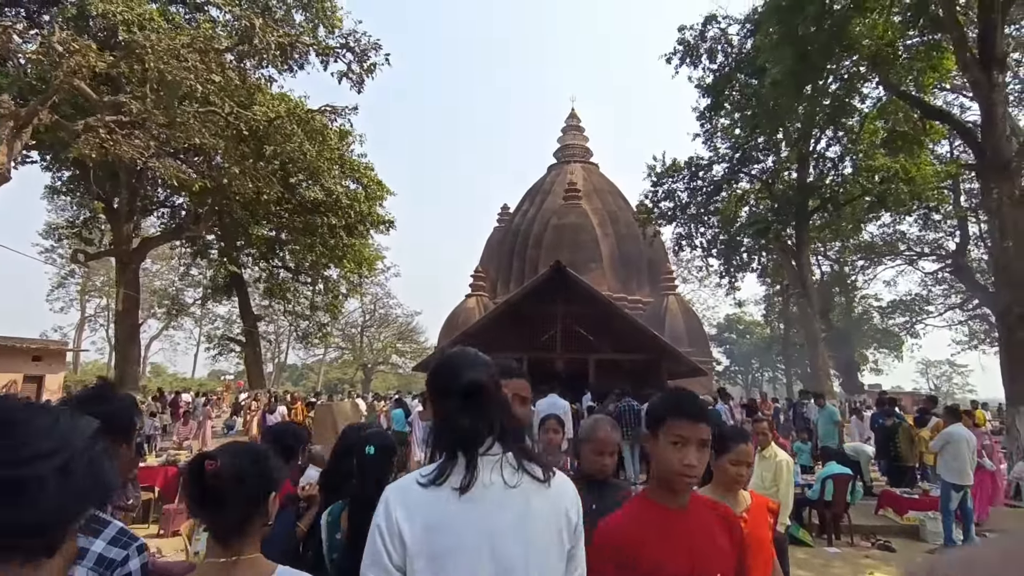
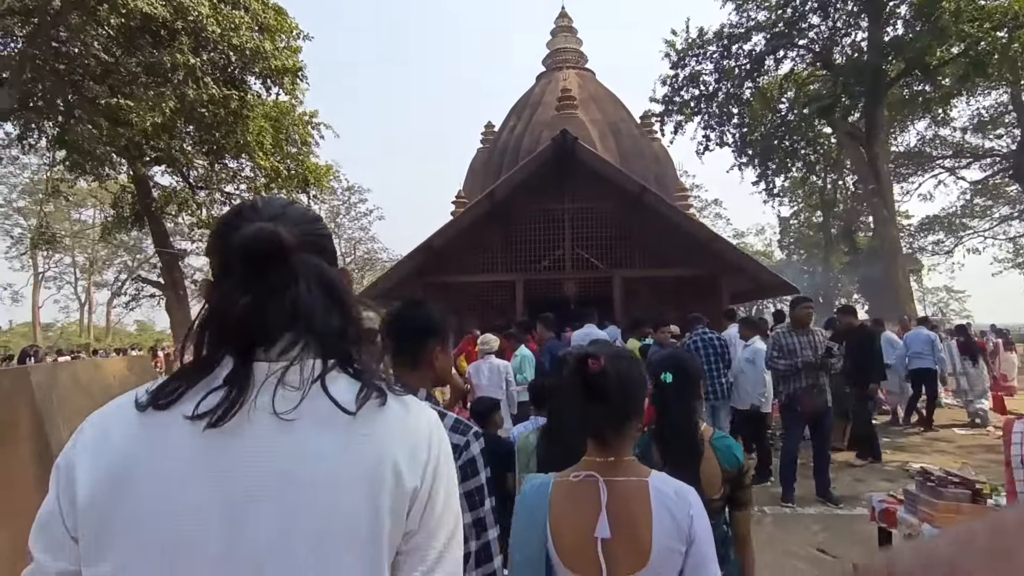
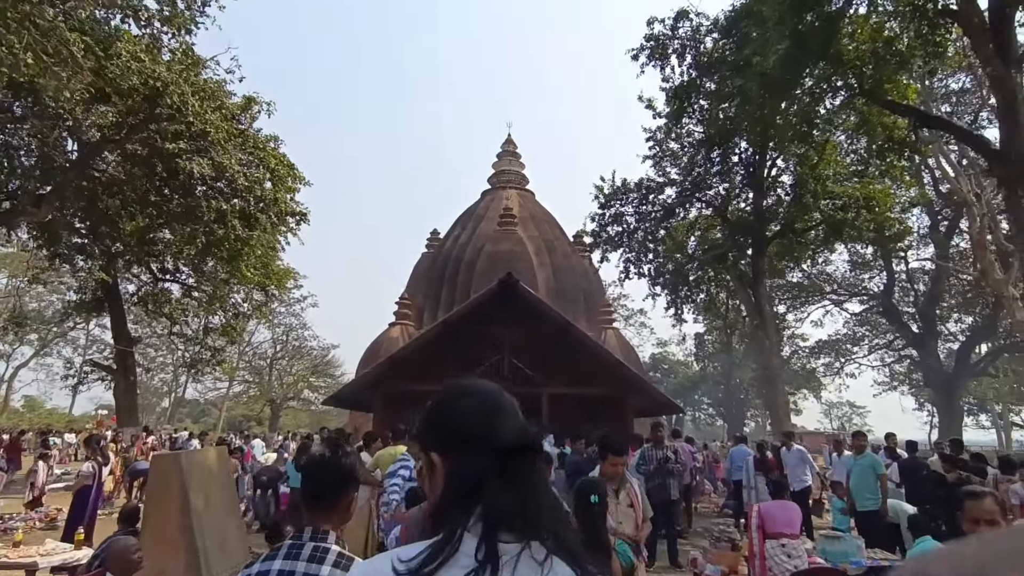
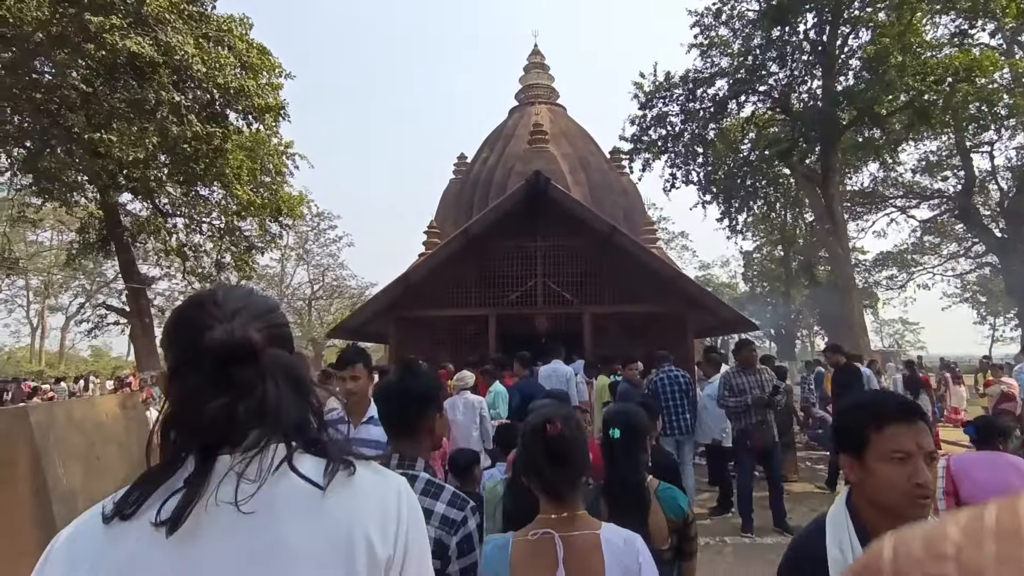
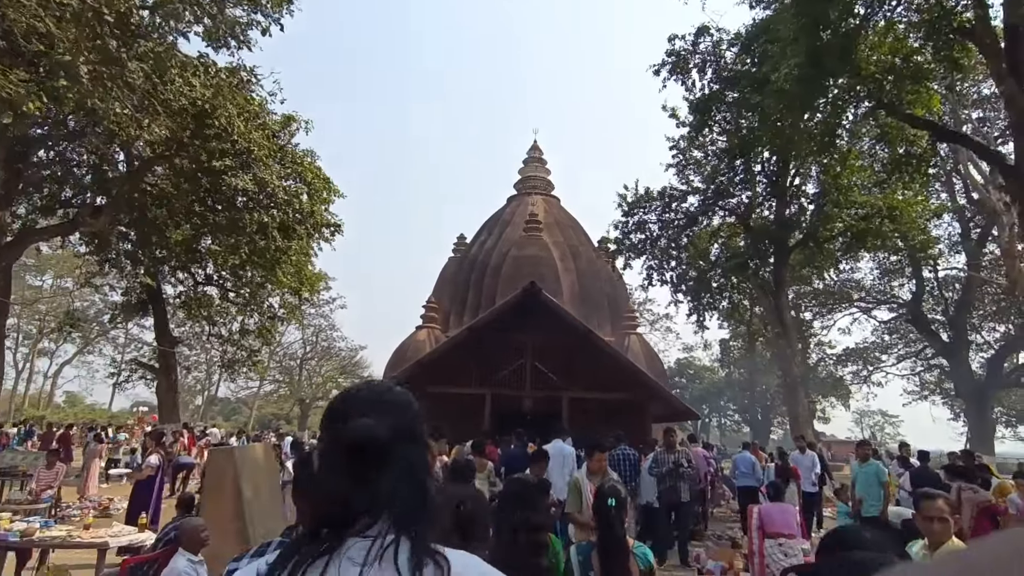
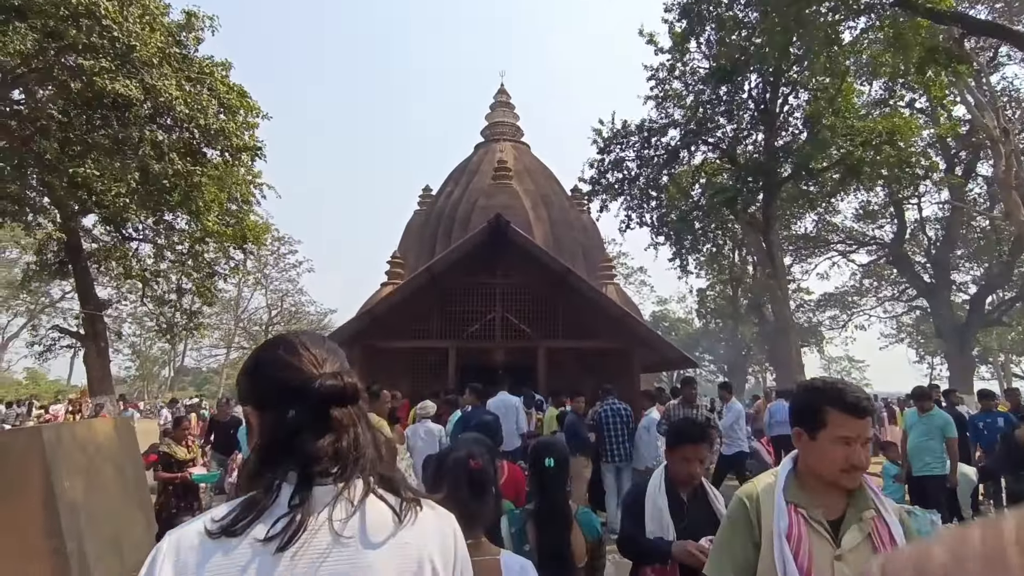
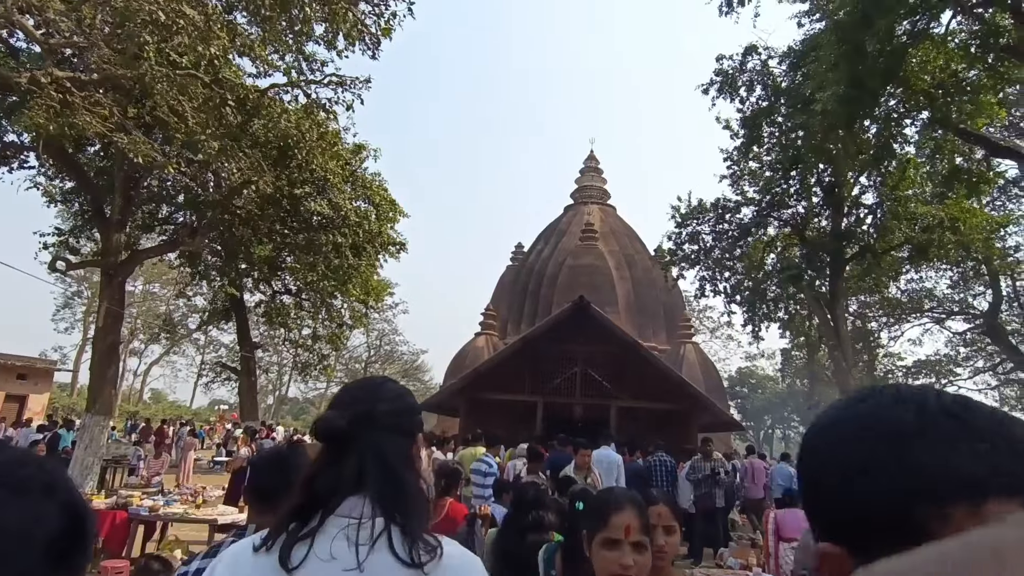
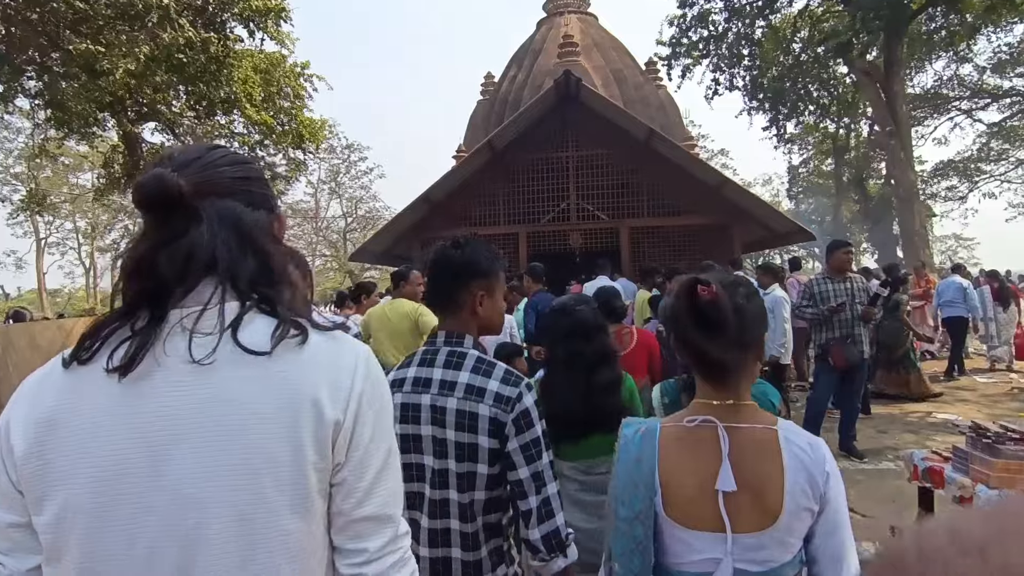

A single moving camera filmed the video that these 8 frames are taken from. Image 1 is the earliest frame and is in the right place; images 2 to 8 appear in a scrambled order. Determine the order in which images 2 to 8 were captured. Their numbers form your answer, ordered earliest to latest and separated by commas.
7, 5, 3, 6, 4, 2, 8
